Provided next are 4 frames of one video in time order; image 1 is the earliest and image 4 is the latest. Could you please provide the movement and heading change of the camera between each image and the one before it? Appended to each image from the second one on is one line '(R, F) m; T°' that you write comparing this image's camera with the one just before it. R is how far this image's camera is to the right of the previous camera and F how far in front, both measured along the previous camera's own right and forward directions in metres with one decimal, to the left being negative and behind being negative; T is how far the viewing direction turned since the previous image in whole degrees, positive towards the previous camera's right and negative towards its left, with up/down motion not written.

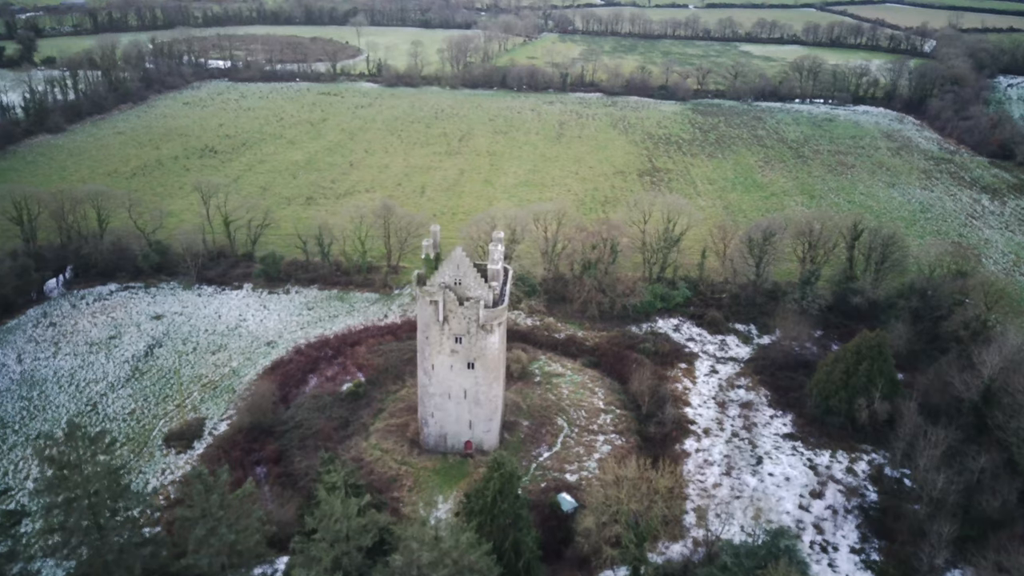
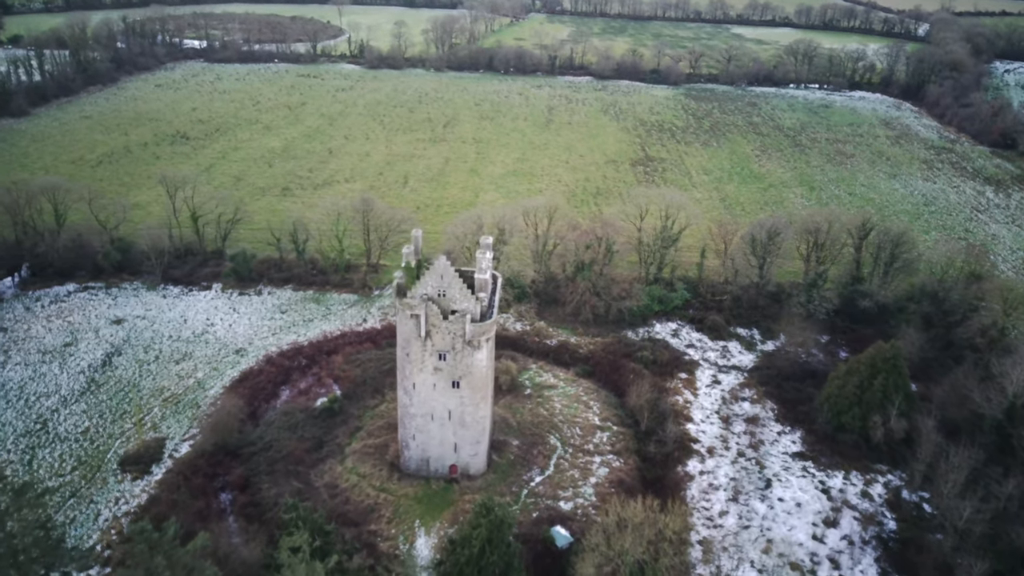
(-0.2, +4.0) m; +1°
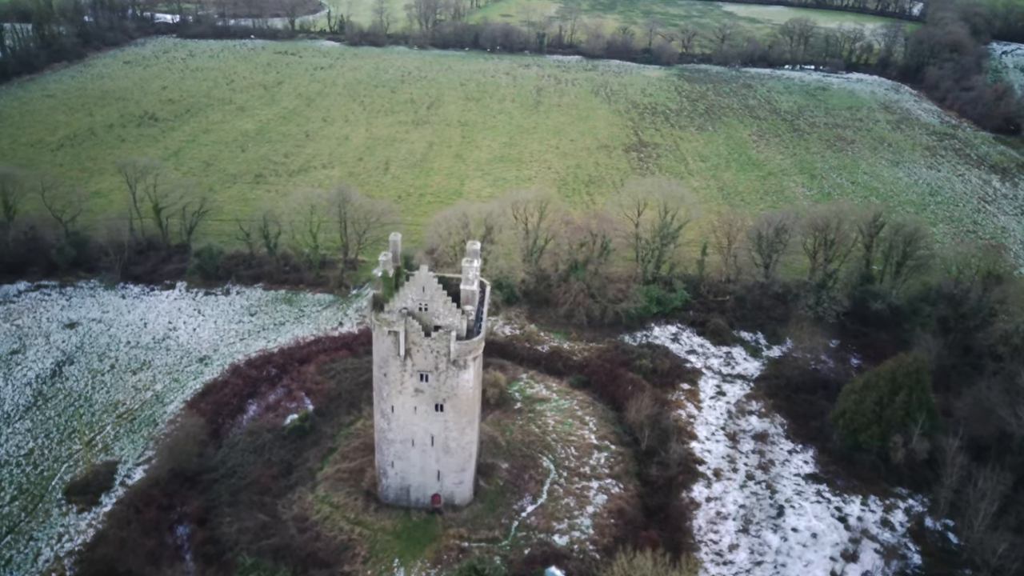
(-0.2, +4.2) m; +1°
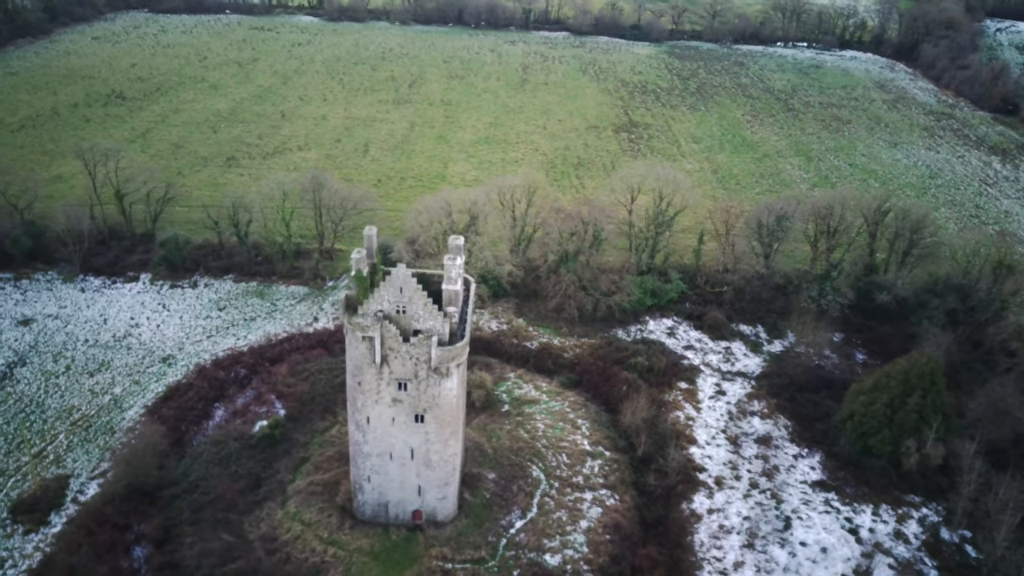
(0.0, +3.2) m; +1°
